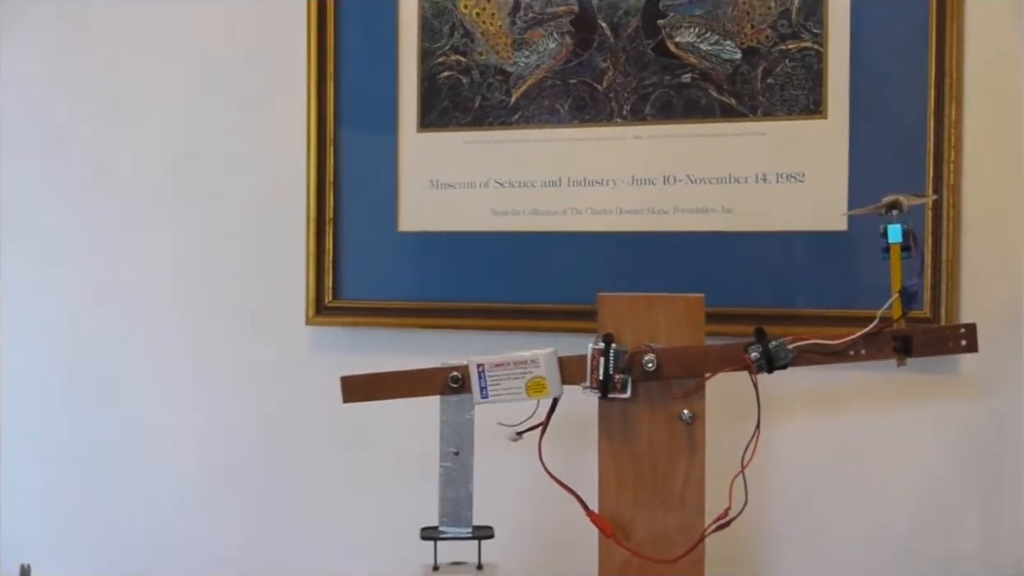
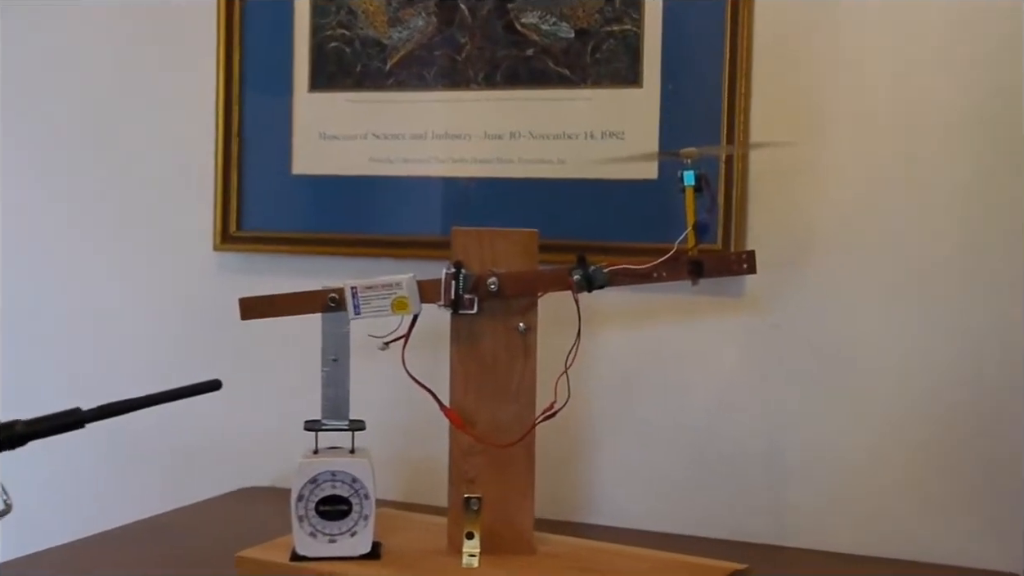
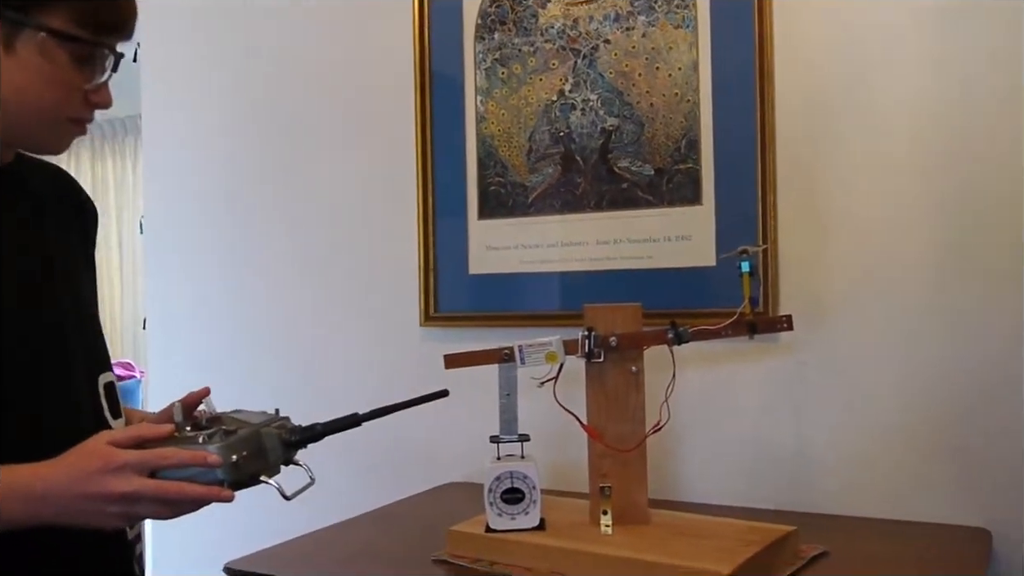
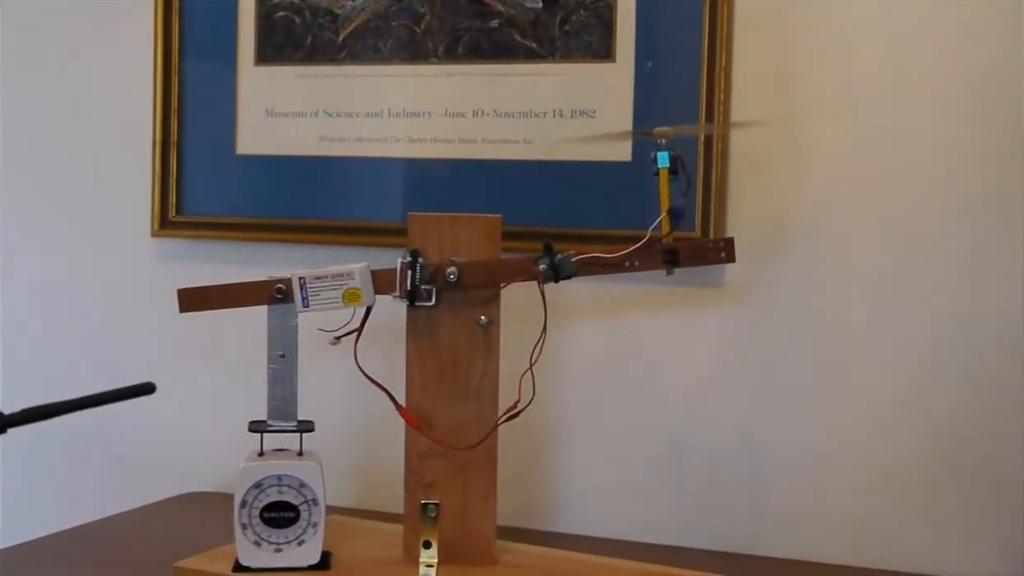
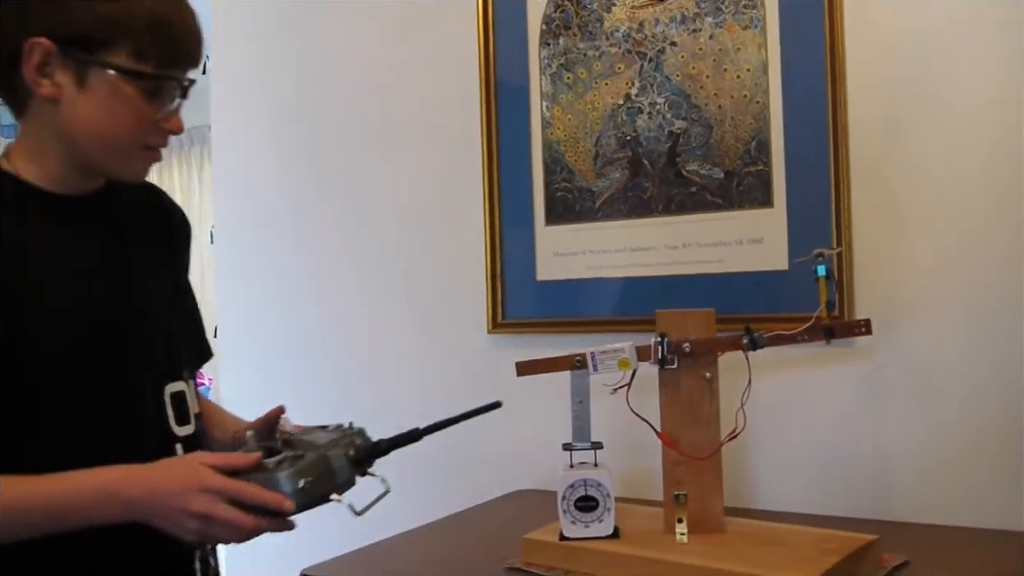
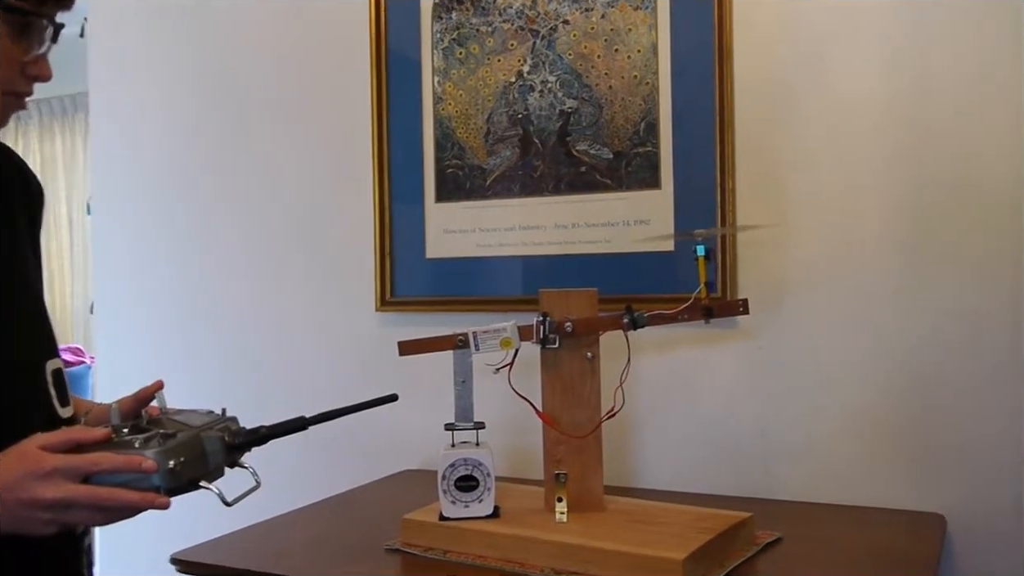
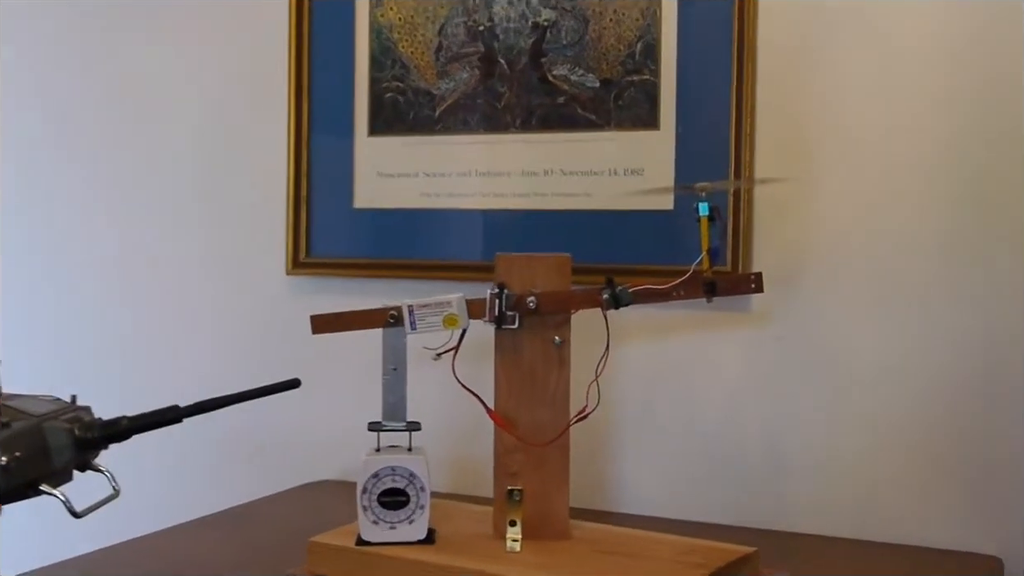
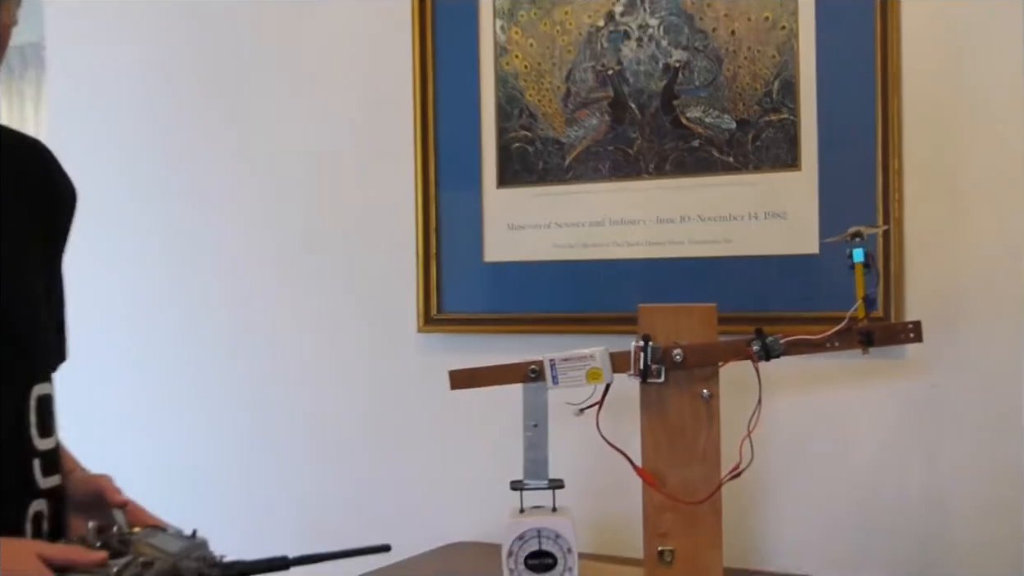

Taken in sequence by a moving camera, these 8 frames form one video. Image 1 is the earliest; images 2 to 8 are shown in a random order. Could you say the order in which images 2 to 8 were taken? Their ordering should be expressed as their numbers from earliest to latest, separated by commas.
8, 5, 3, 6, 7, 2, 4
